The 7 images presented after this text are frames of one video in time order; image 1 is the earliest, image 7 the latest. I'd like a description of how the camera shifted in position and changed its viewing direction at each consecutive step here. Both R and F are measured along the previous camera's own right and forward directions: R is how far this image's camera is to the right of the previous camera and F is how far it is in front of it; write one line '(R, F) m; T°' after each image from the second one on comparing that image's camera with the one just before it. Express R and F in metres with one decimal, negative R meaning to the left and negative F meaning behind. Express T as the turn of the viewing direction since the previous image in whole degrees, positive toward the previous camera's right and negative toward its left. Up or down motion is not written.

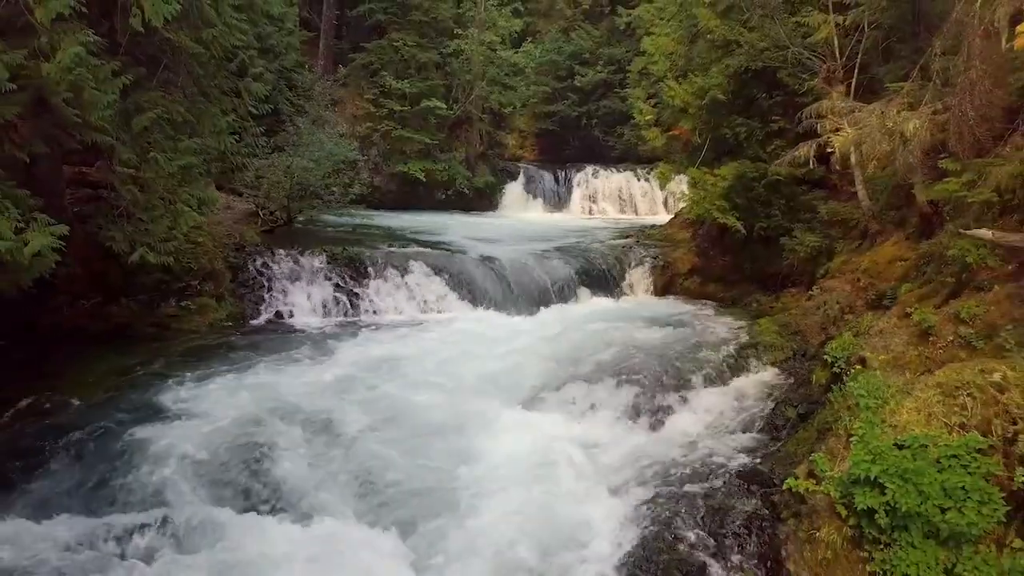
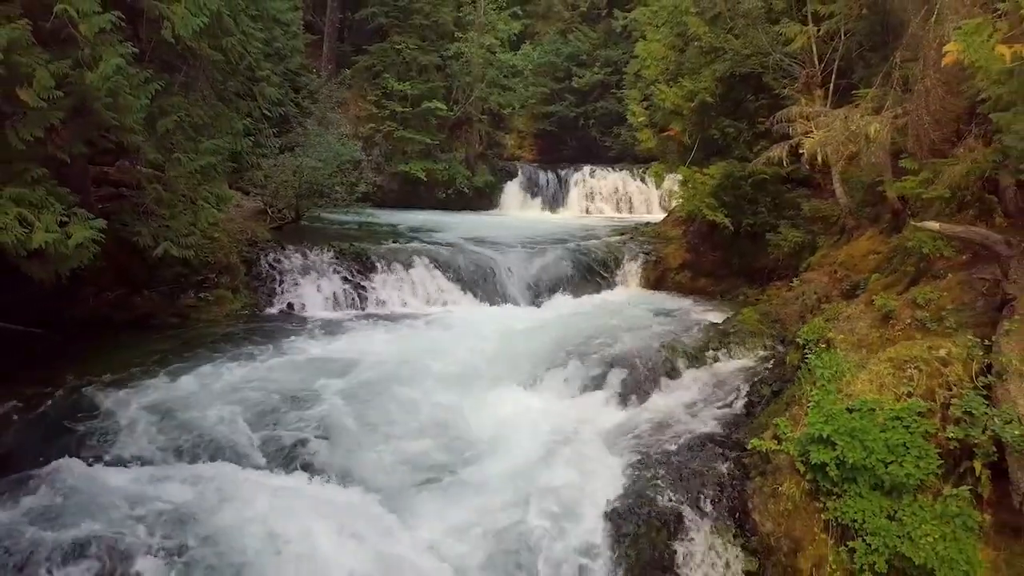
(0.0, -0.5) m; 0°
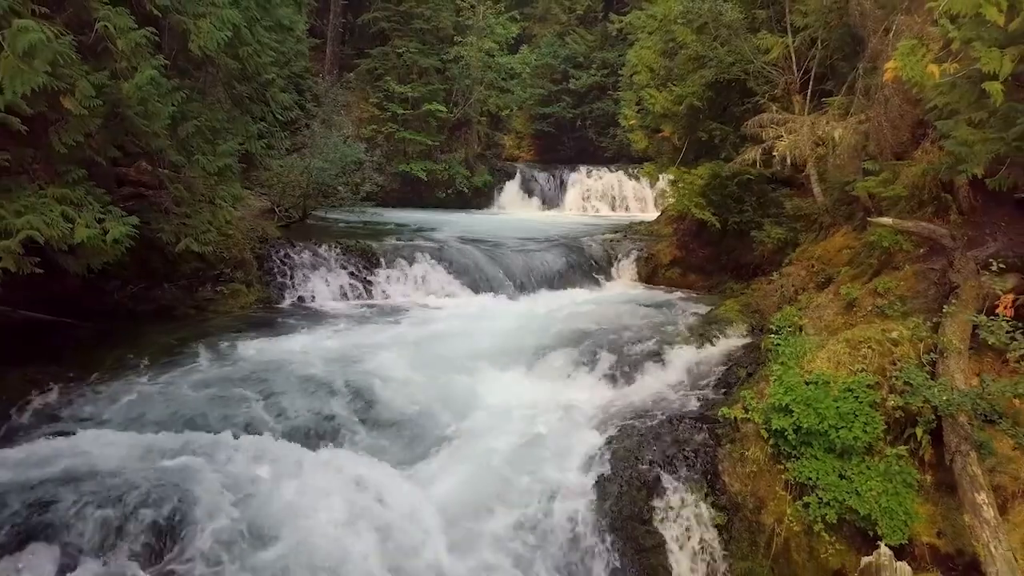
(0.0, -0.5) m; 0°
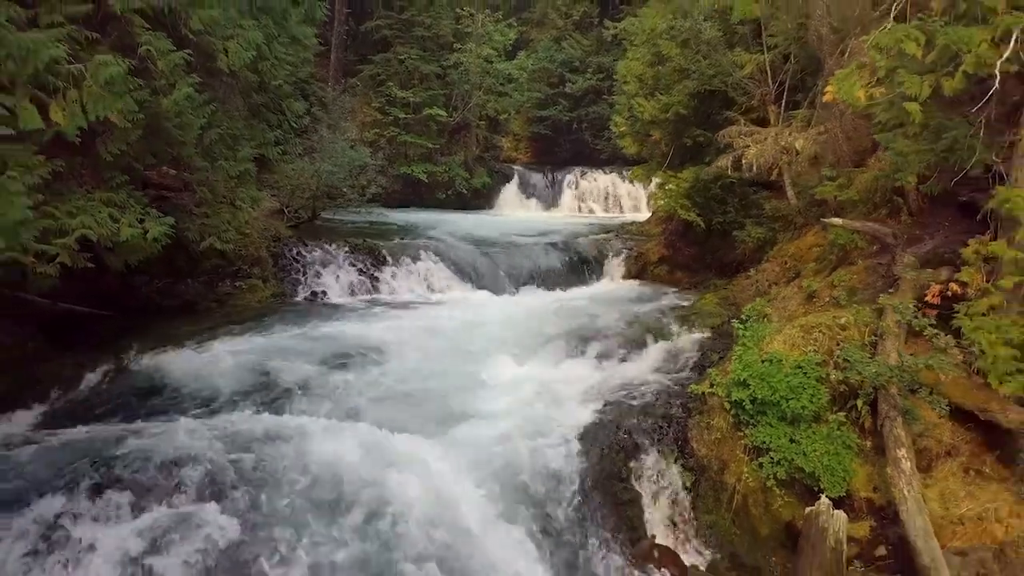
(0.0, -0.7) m; 0°
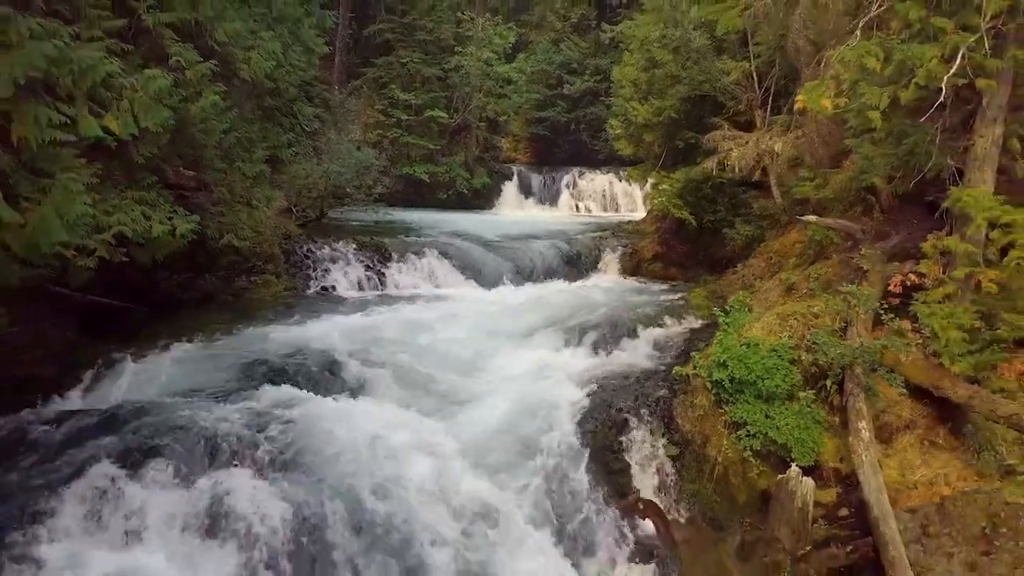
(0.0, -0.5) m; 0°
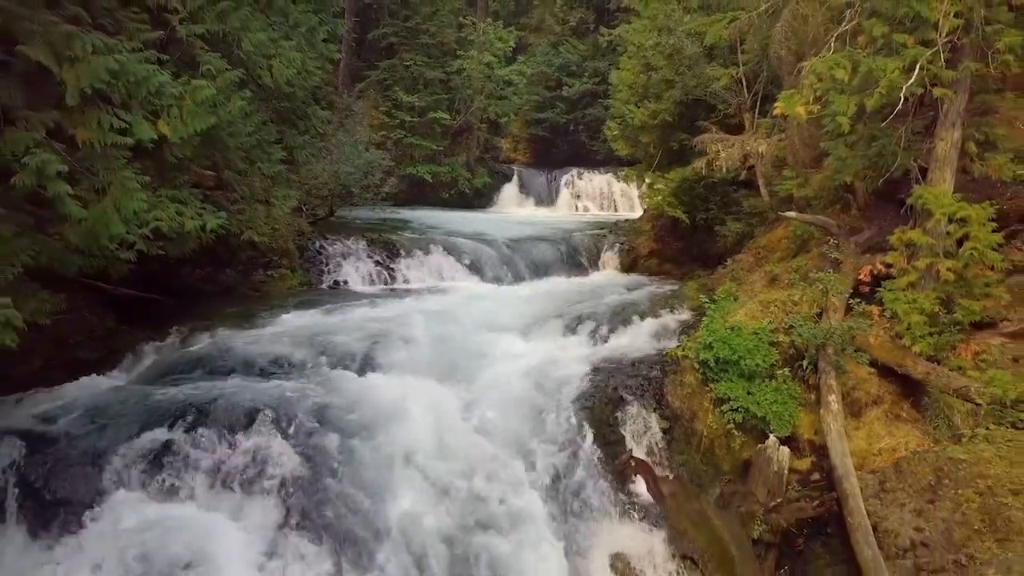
(-0.1, -0.6) m; 0°
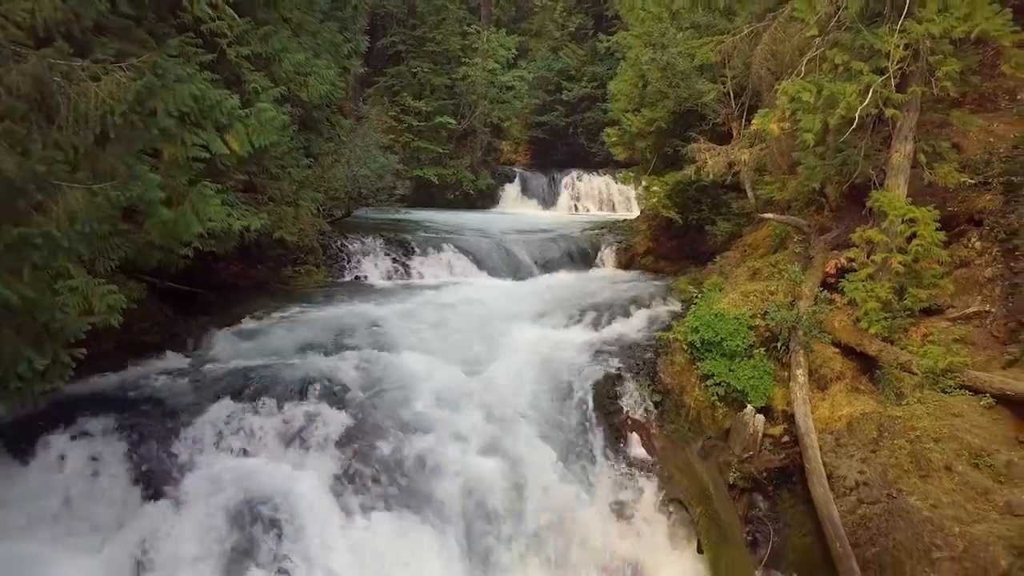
(-0.2, -0.9) m; 0°
